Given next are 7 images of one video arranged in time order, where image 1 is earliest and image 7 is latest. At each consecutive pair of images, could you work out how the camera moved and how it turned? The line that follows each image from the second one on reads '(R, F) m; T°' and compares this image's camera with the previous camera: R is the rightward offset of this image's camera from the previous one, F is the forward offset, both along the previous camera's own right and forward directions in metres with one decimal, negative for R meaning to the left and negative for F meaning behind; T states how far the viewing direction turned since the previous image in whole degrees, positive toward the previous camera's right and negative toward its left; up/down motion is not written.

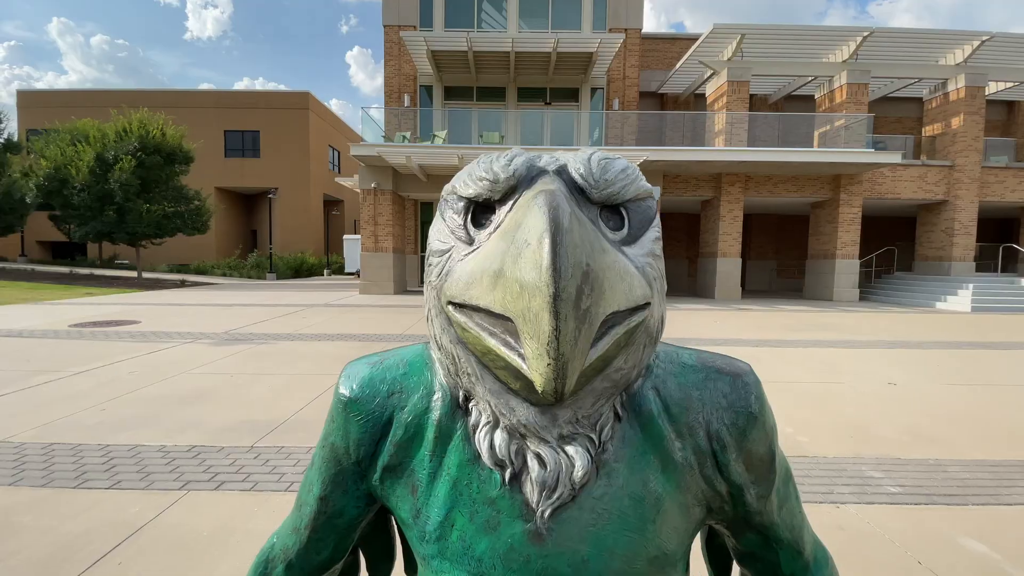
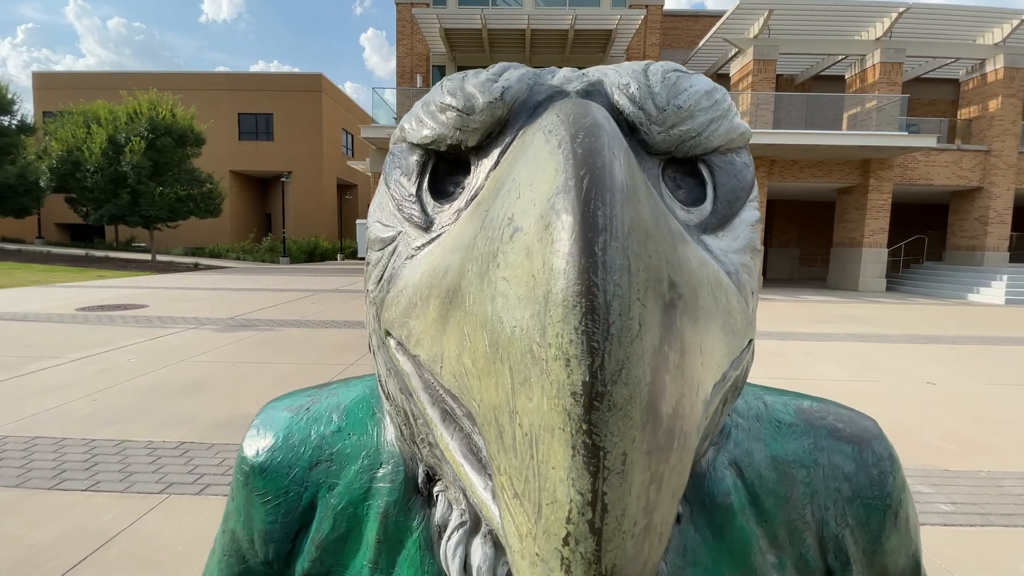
(0.0, +0.3) m; -1°
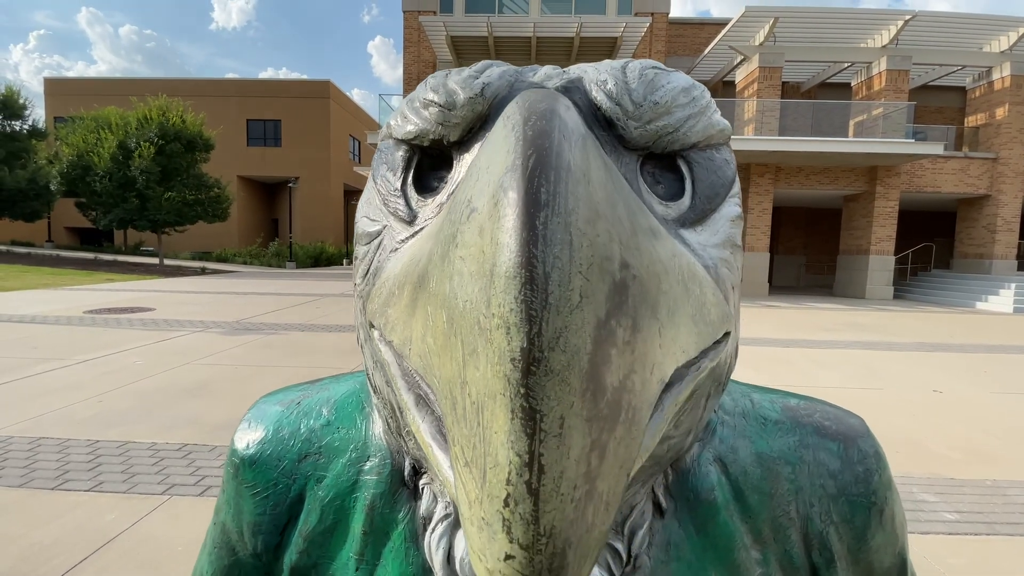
(0.0, 0.0) m; -1°
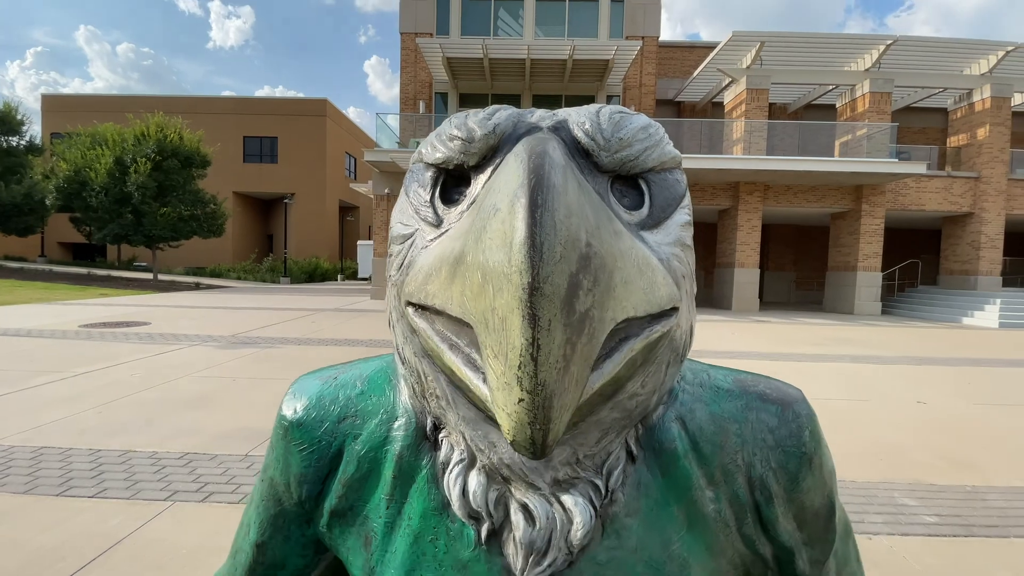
(0.0, -0.1) m; +1°
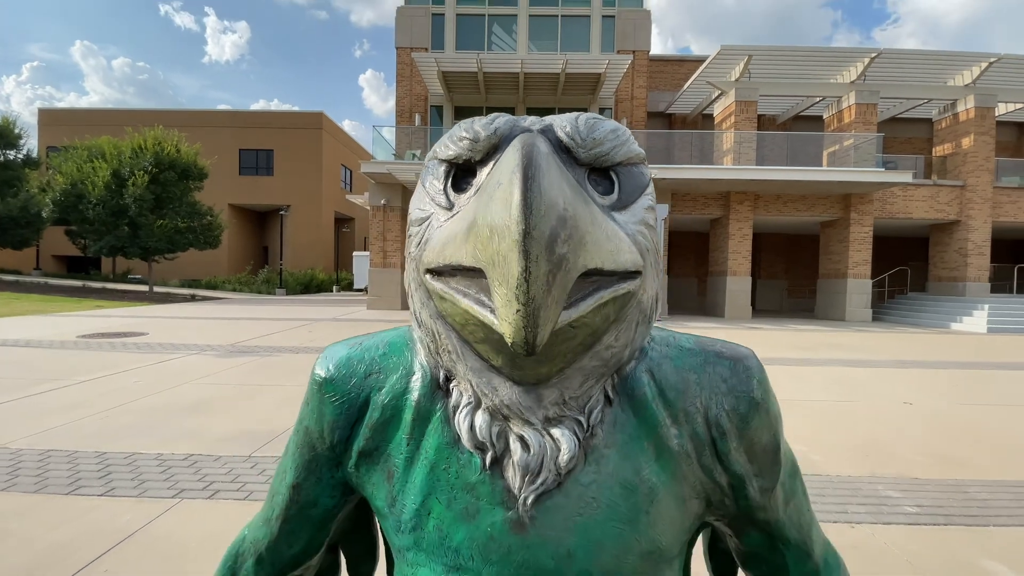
(0.0, -0.1) m; +1°
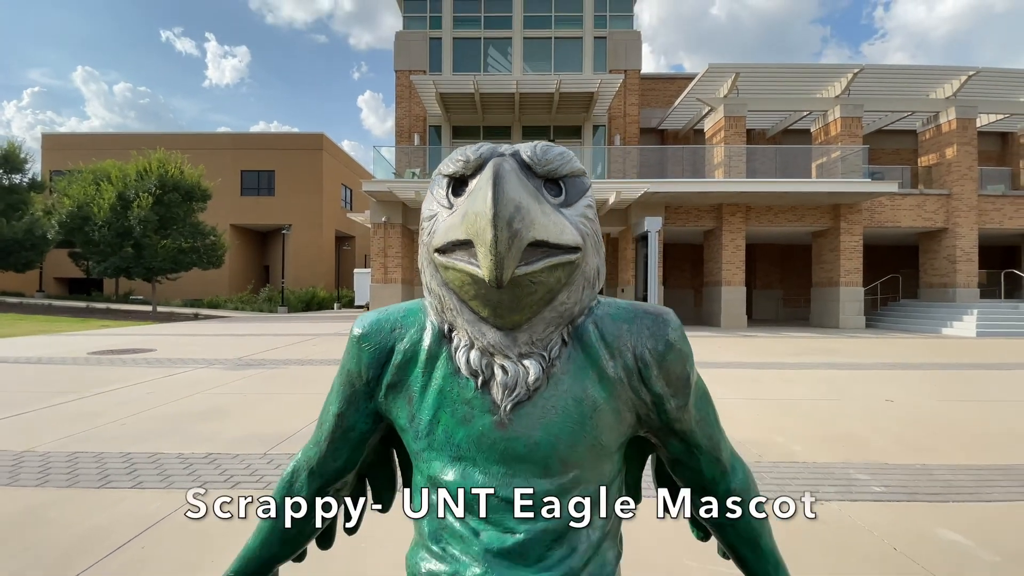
(0.0, -0.3) m; 0°
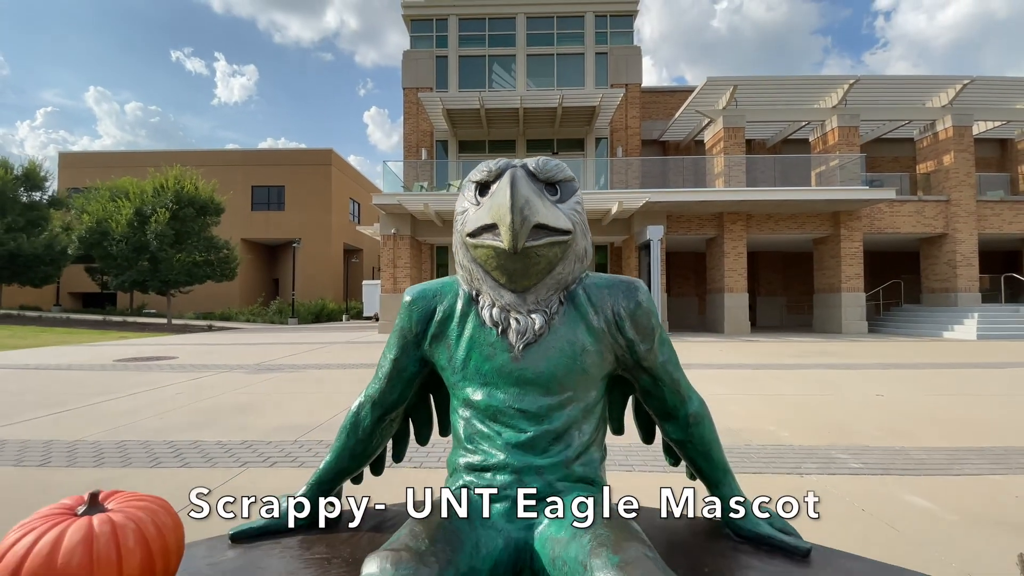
(0.0, -0.4) m; -1°
